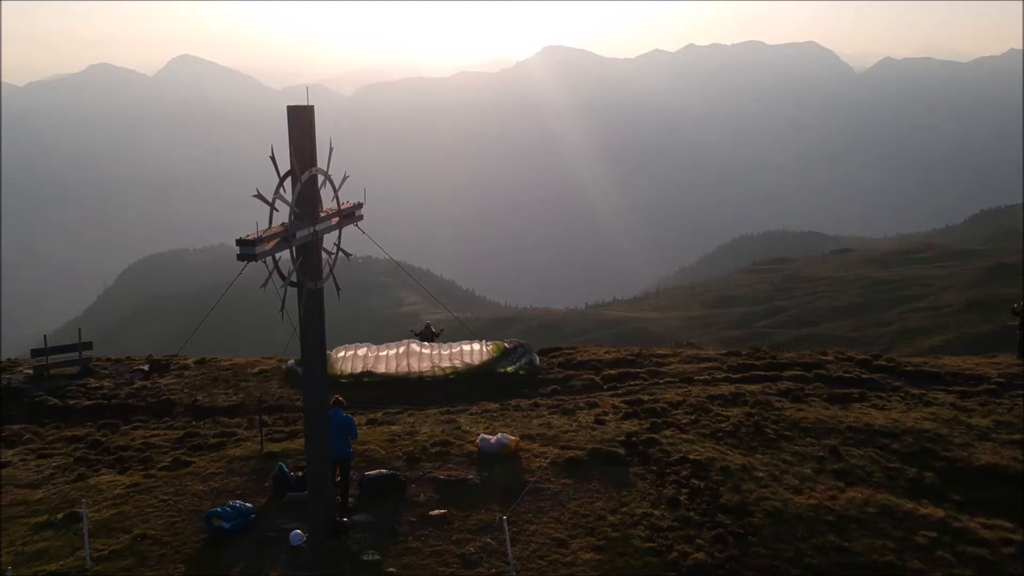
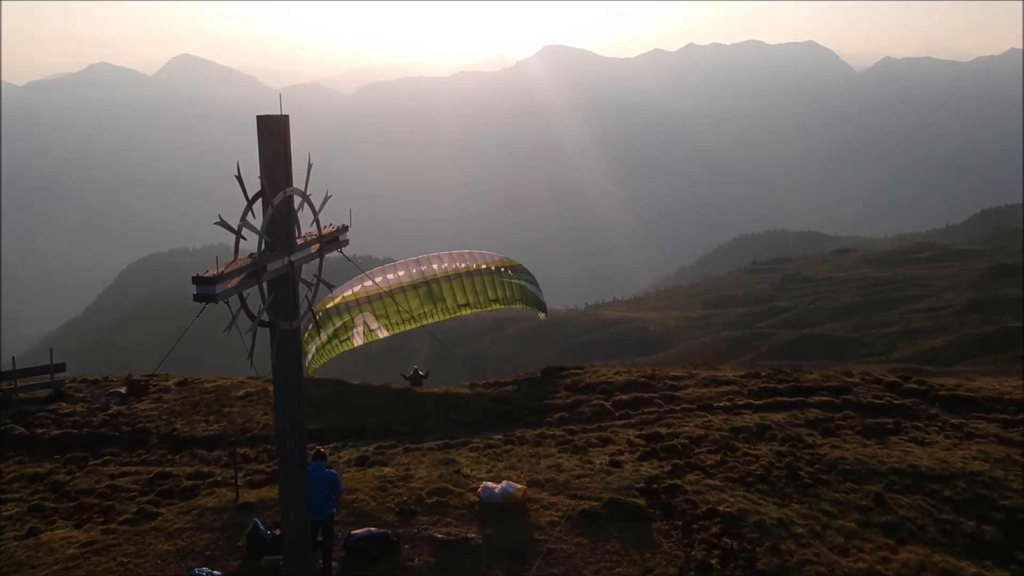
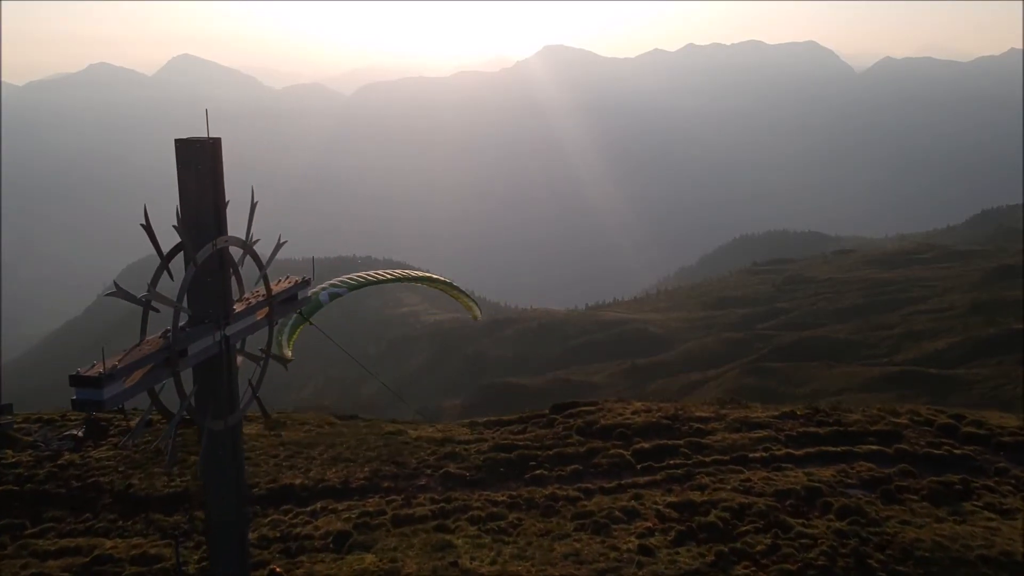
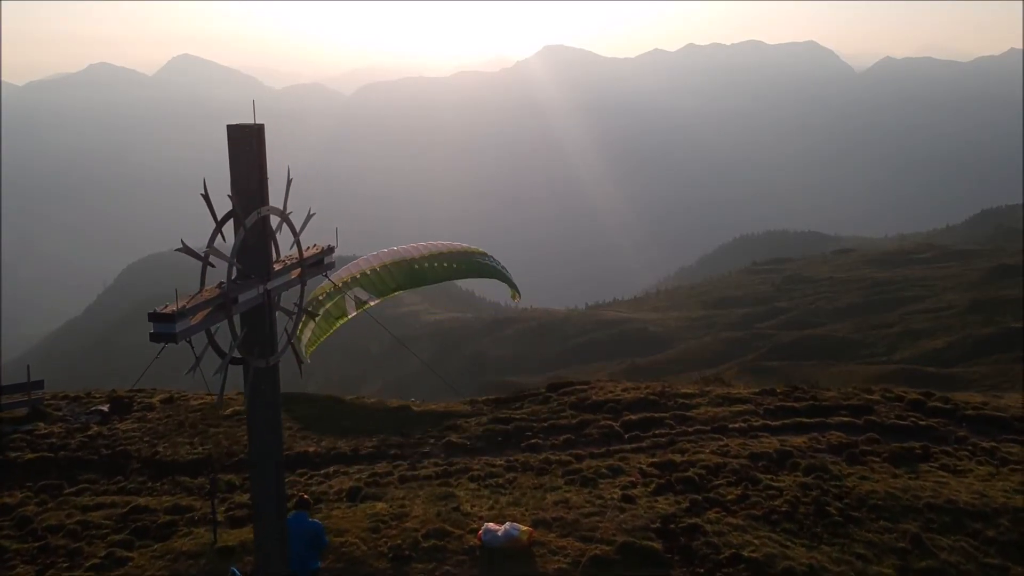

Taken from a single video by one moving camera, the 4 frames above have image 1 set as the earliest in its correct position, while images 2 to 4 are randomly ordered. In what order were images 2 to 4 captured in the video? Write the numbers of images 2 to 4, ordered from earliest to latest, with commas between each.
2, 4, 3
